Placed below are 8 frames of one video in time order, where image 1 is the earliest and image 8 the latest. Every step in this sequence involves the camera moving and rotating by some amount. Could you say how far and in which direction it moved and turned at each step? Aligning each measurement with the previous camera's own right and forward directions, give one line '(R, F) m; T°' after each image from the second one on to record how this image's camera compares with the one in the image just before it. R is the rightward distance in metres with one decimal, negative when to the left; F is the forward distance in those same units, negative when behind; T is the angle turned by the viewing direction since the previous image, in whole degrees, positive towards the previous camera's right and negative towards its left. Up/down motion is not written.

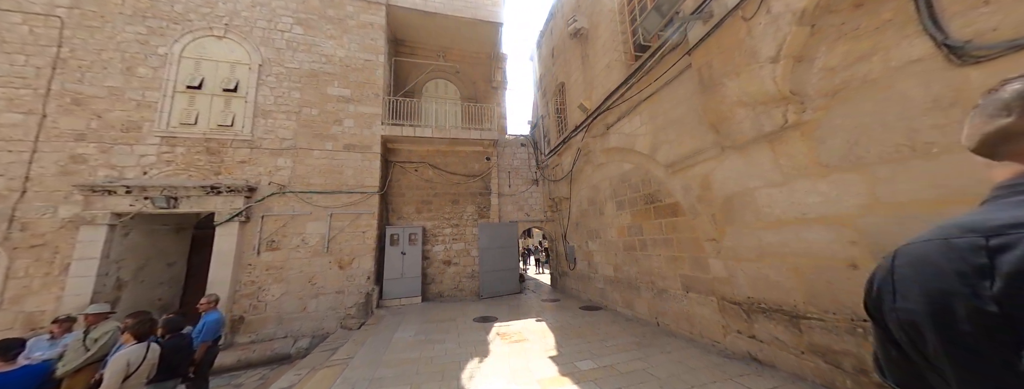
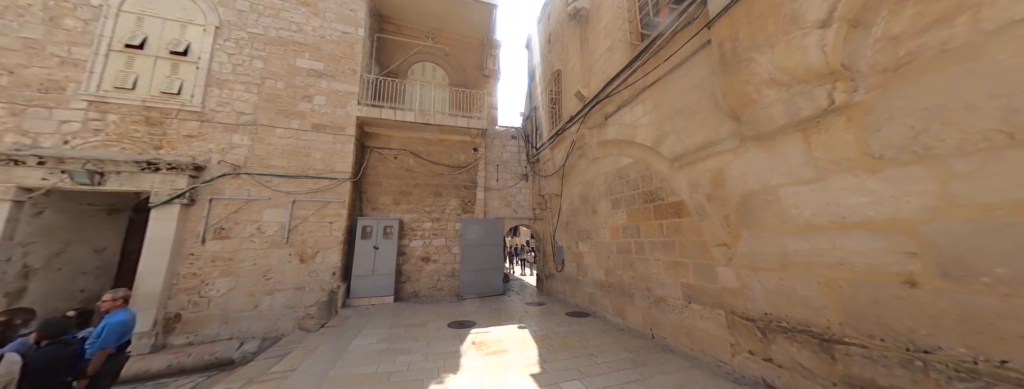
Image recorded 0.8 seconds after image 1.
(+0.1, +0.5) m; +2°
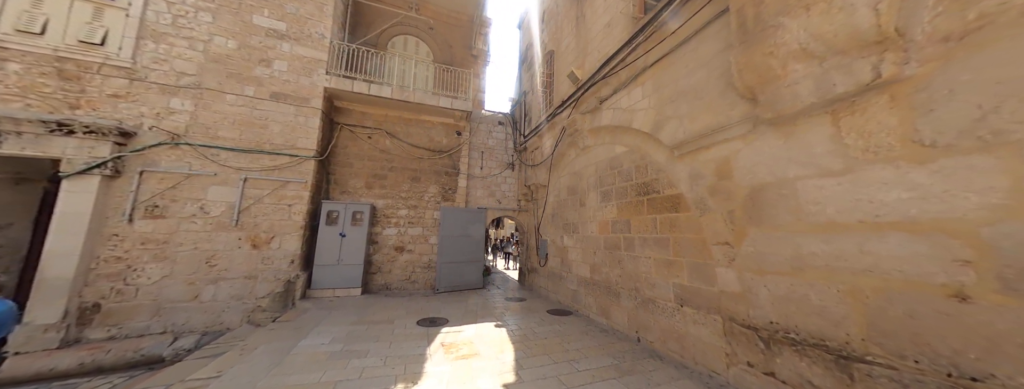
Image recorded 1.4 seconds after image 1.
(+0.1, +0.4) m; +3°
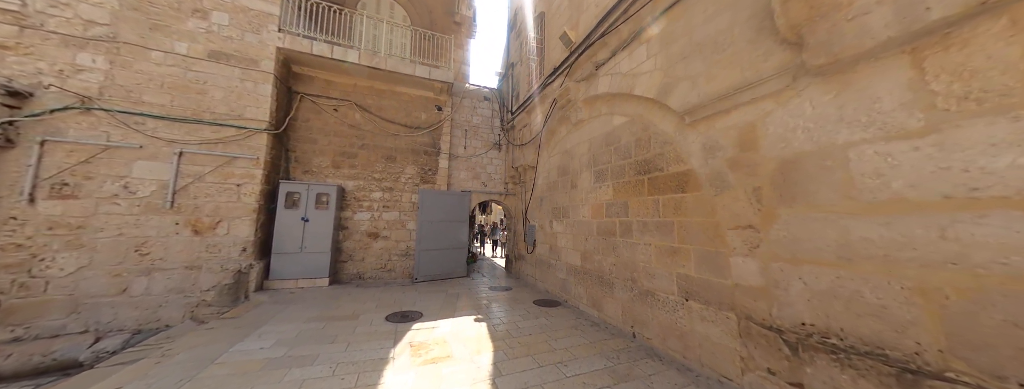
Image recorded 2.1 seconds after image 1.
(+0.1, +0.5) m; +2°
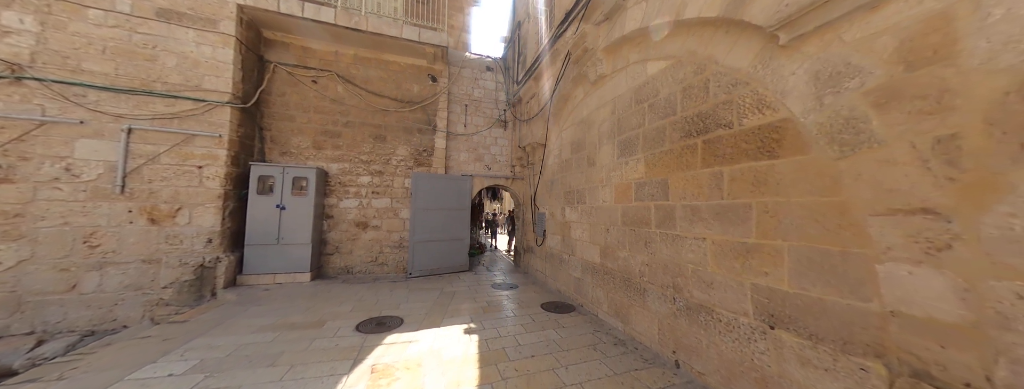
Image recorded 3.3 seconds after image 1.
(+0.2, +0.8) m; -3°
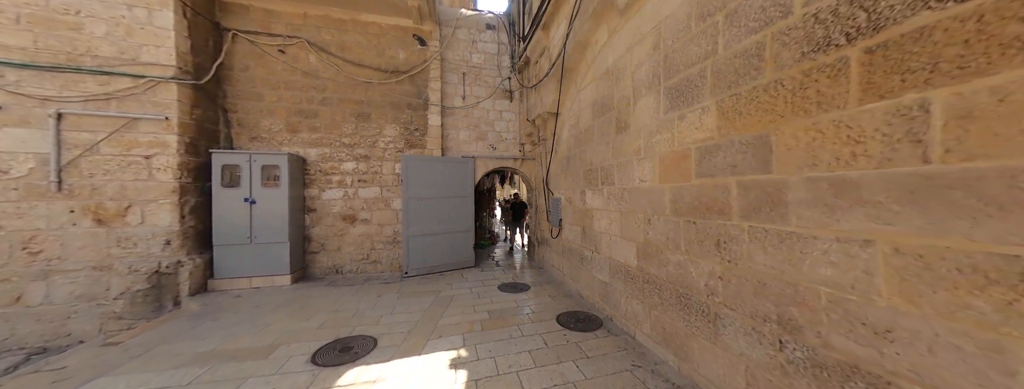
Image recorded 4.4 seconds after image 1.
(+0.2, +0.8) m; -4°
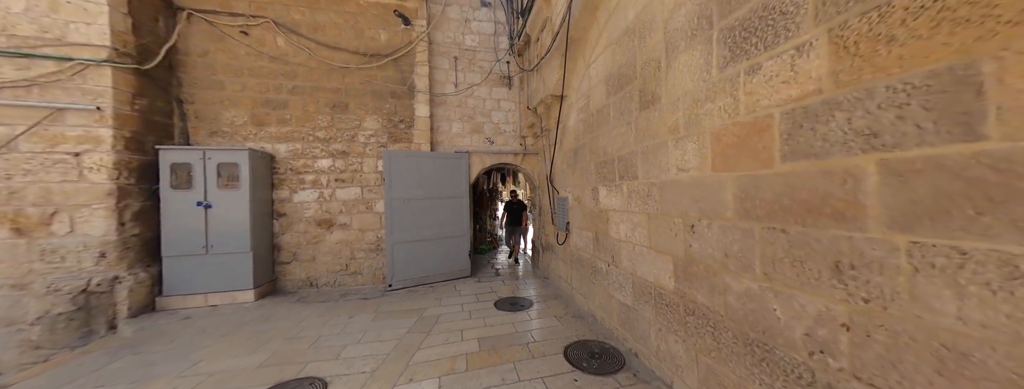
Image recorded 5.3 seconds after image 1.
(+0.1, +0.6) m; -2°
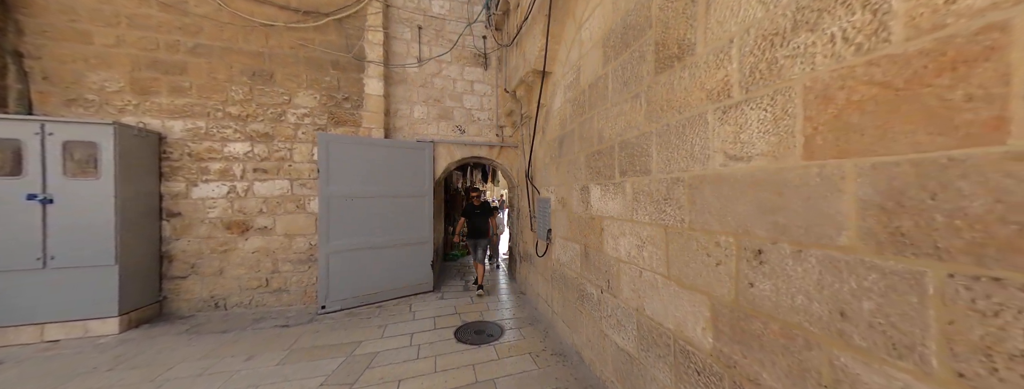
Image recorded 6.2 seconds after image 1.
(+0.2, +0.7) m; +3°
